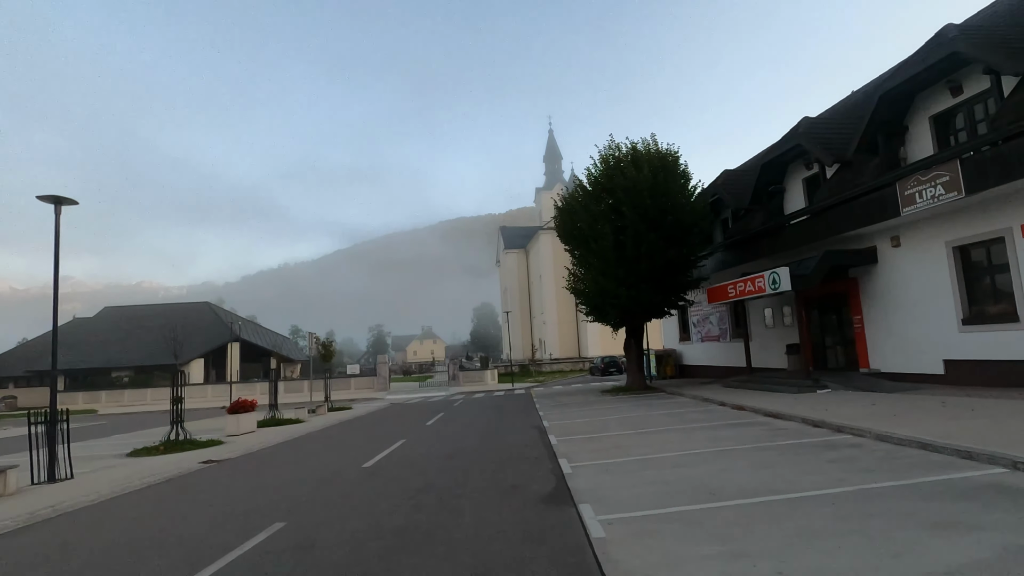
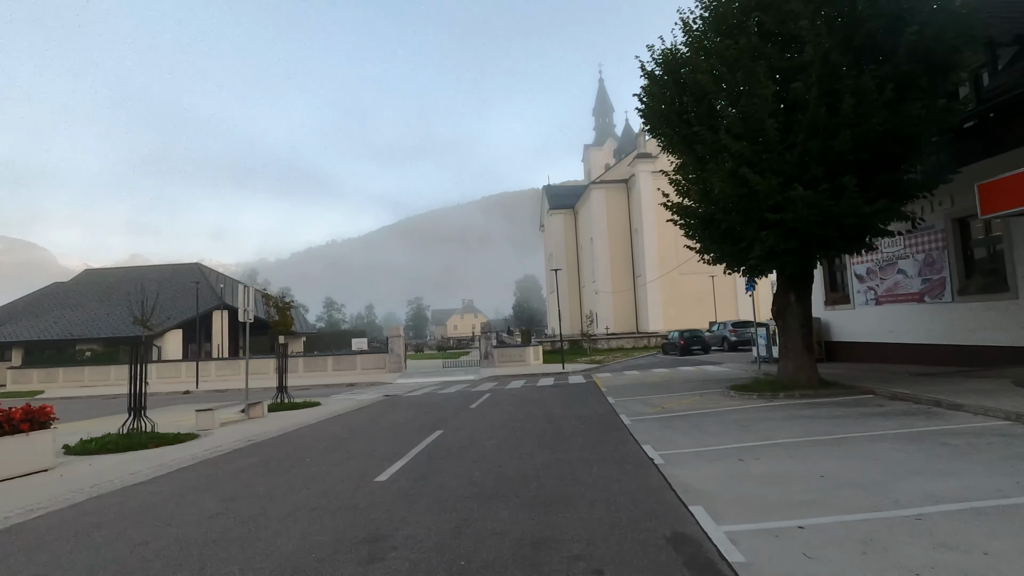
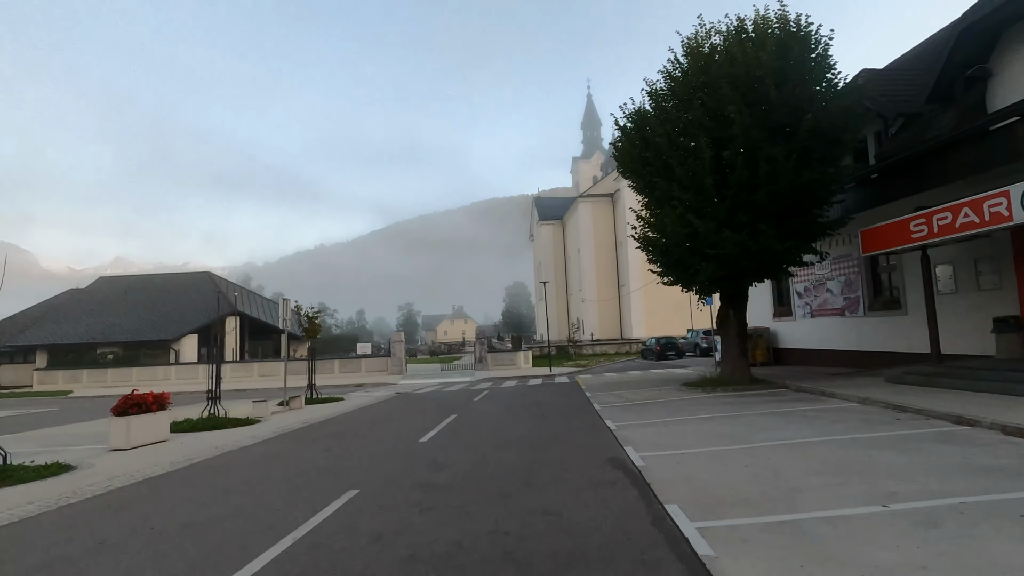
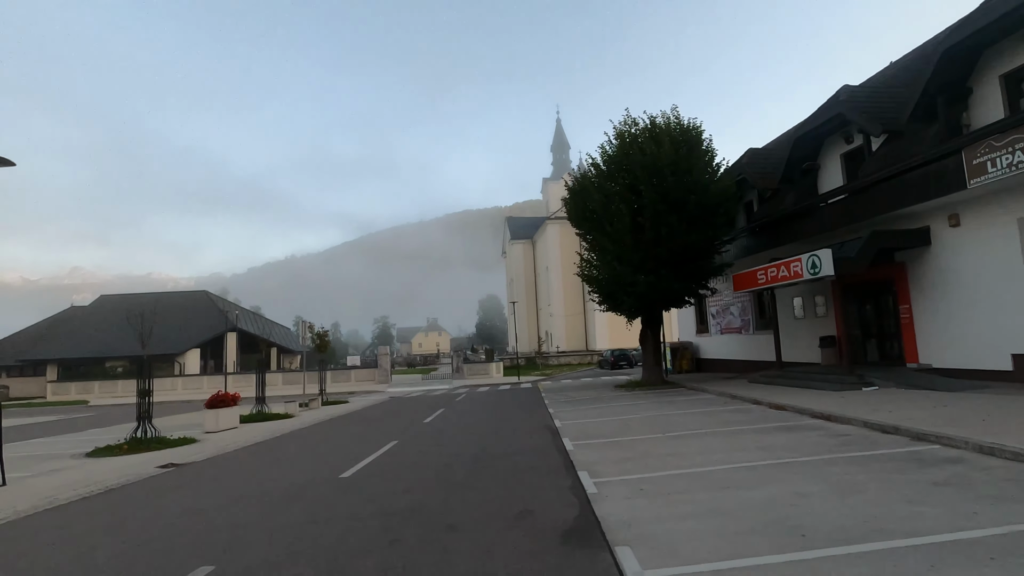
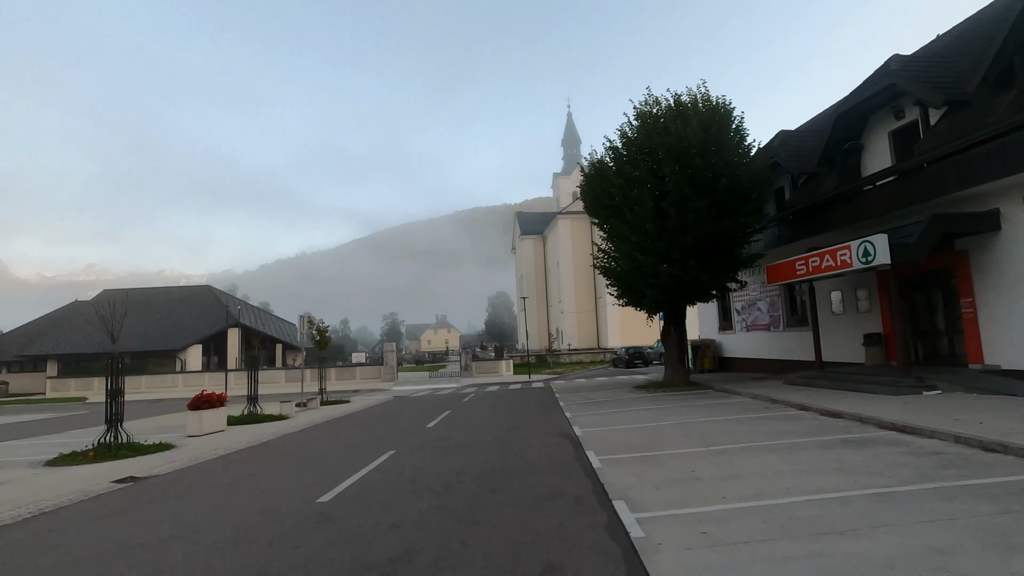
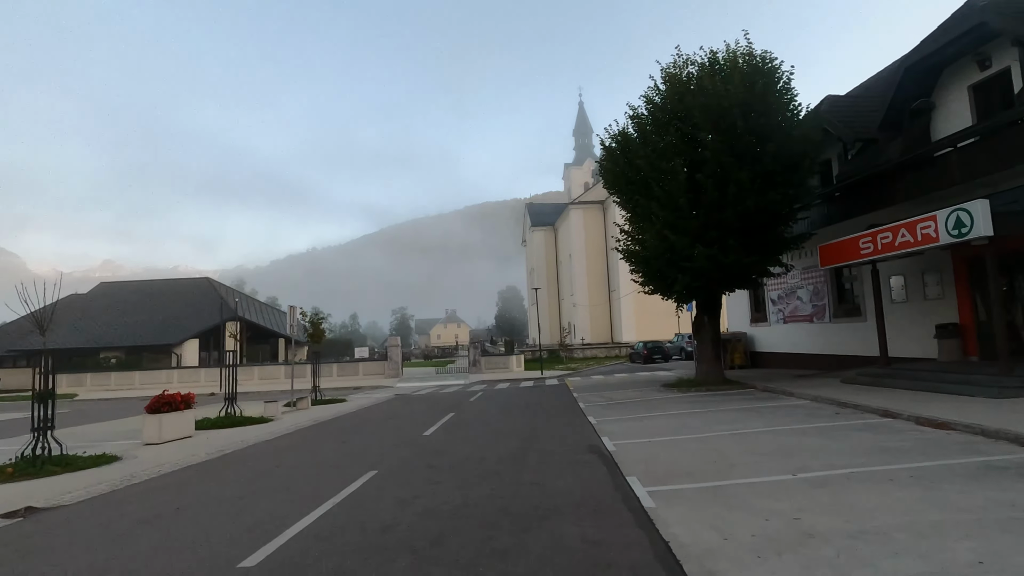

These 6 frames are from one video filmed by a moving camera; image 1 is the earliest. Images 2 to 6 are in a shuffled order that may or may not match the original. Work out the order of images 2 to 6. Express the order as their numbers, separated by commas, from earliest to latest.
4, 5, 6, 3, 2
